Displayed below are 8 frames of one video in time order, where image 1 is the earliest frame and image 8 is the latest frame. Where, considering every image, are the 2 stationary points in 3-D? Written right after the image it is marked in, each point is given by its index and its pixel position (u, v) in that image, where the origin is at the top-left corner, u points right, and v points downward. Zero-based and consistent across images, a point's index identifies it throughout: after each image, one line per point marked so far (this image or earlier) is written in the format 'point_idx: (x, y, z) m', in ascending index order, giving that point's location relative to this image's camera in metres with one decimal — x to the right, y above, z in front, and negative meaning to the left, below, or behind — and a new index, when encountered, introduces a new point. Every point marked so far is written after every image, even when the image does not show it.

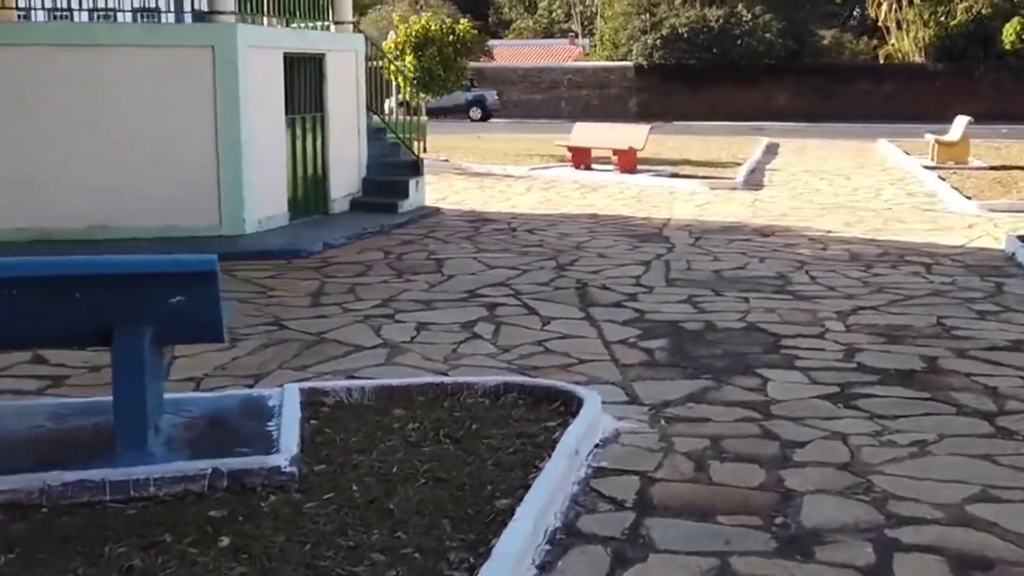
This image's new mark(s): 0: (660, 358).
0: (+1.1, -0.5, +7.6) m
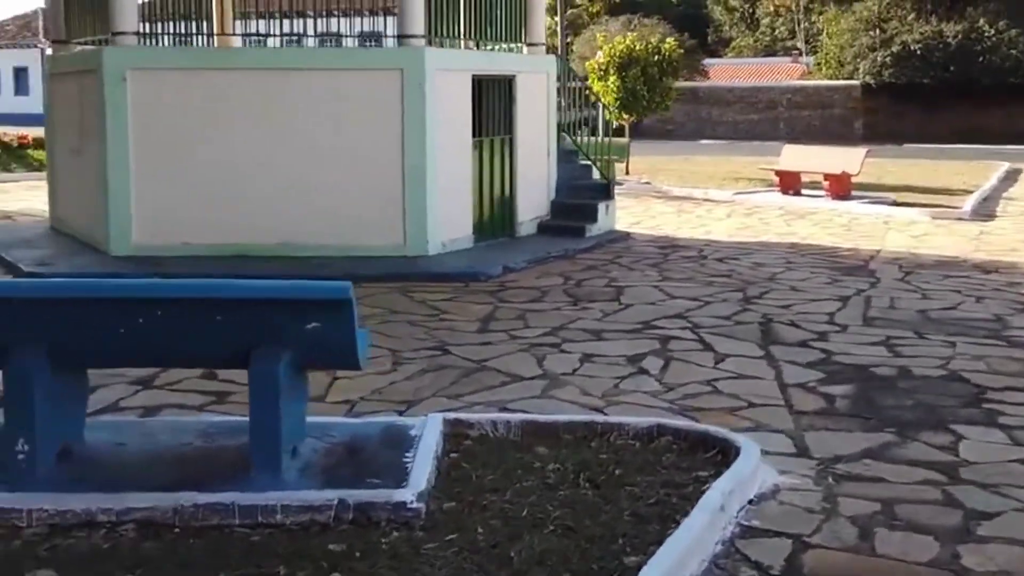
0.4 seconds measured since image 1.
0: (+2.1, -0.8, +7.0) m
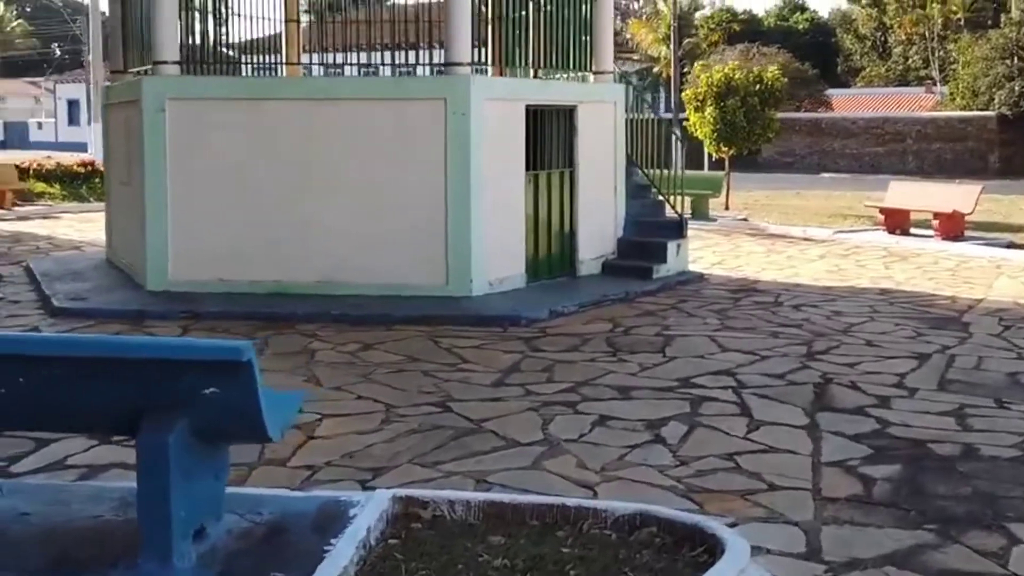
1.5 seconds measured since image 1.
0: (+2.0, -1.1, +5.9) m
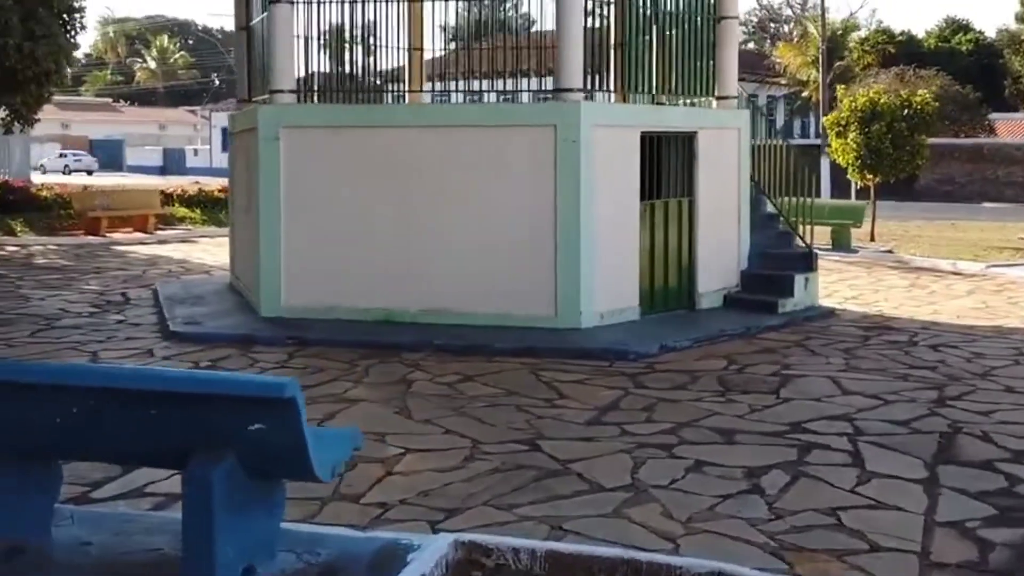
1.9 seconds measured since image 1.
0: (+2.4, -1.4, +5.3) m
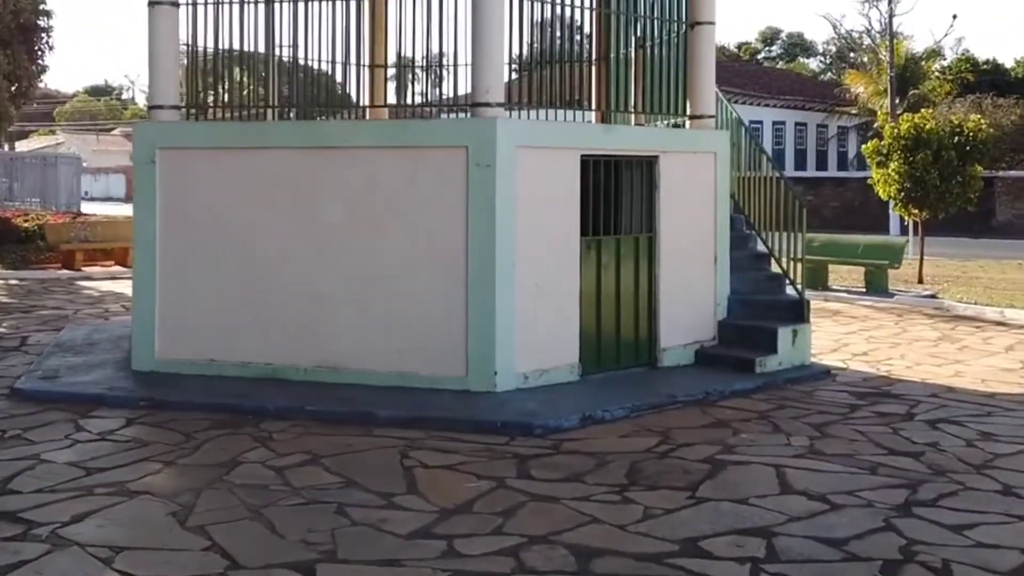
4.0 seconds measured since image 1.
0: (+1.1, -1.7, +3.3) m
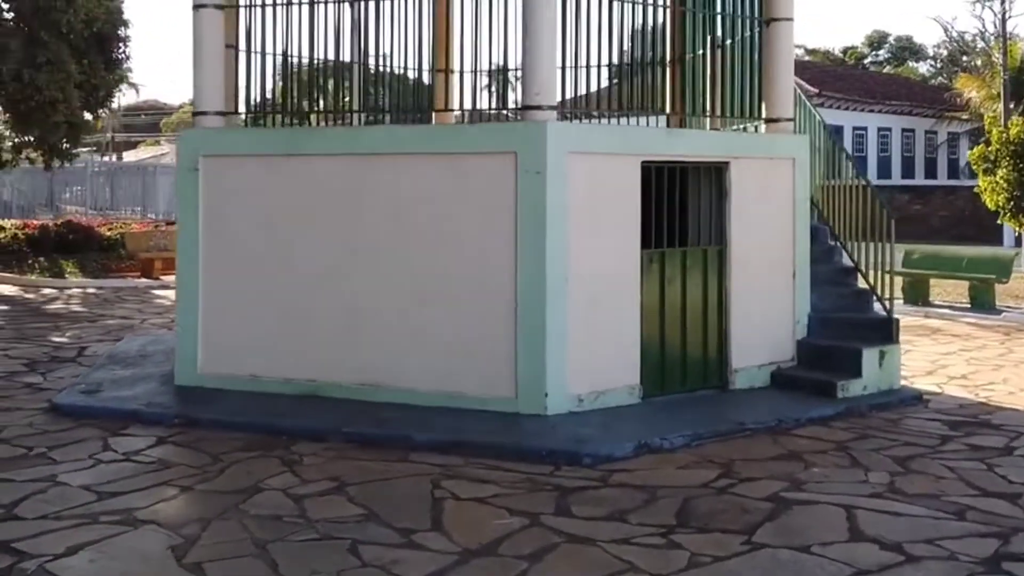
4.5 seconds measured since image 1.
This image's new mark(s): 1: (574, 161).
0: (+1.0, -1.8, +2.6) m
1: (+0.5, +1.0, +8.6) m
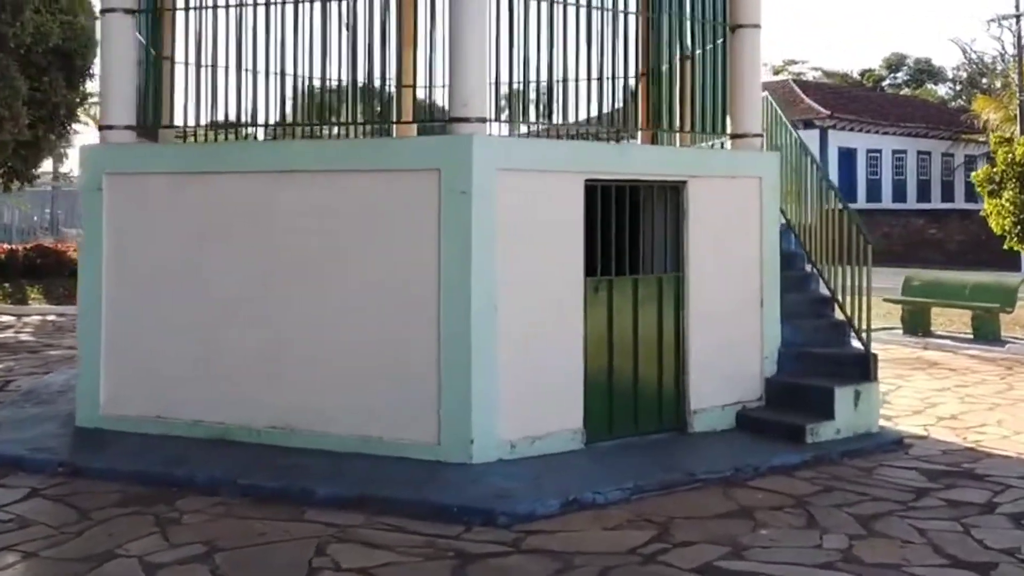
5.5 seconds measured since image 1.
0: (+0.3, -1.9, +1.7) m
1: (0.0, +0.8, +7.7) m
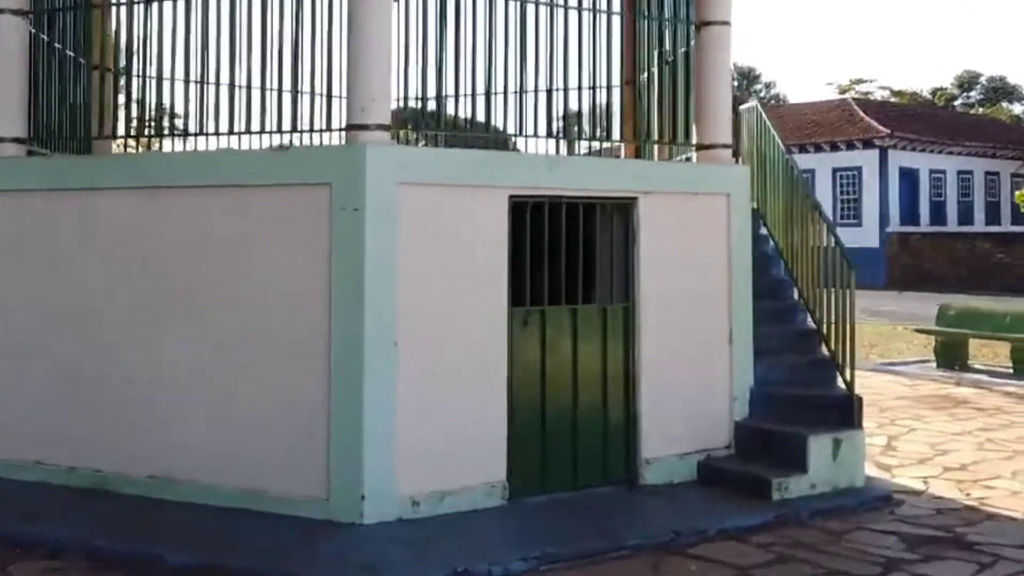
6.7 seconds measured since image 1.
0: (-0.7, -2.0, +0.6) m
1: (-0.7, +0.6, +6.7) m
